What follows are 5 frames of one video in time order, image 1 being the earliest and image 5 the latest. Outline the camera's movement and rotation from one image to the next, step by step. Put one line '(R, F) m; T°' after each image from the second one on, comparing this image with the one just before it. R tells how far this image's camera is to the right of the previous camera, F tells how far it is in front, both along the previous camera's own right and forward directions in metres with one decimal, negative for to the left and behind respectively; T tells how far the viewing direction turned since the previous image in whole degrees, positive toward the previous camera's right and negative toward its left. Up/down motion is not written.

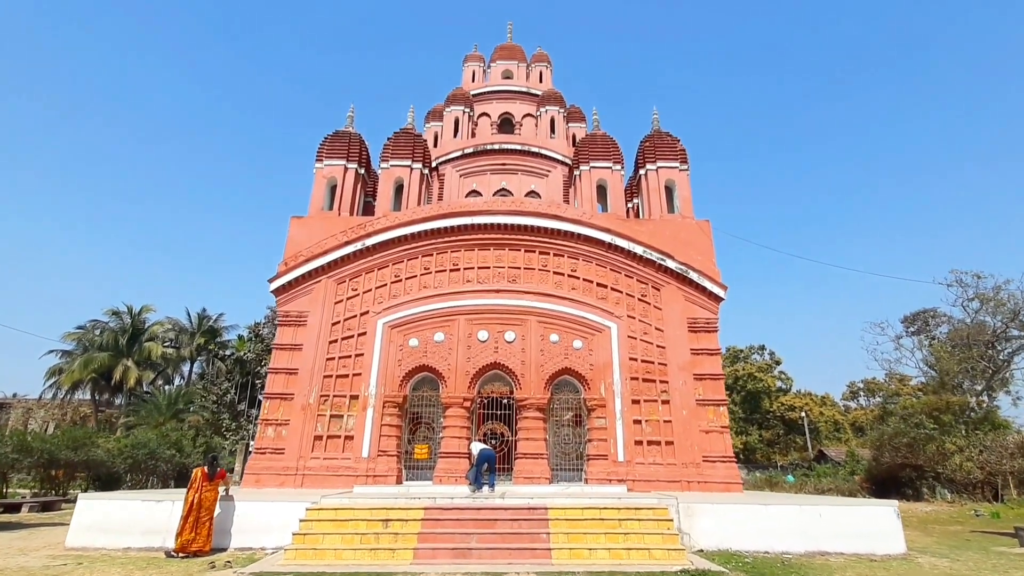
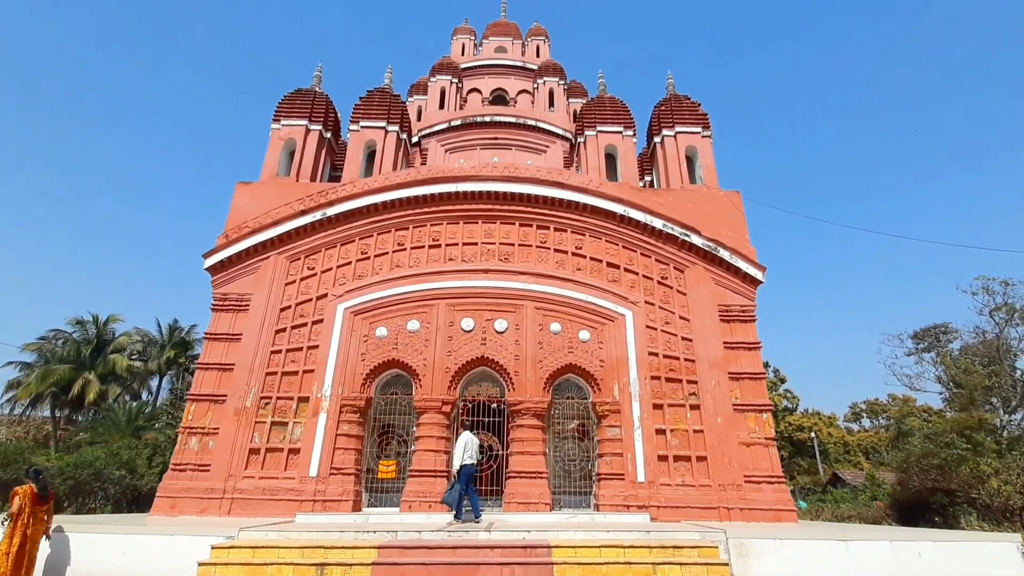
(0.0, +2.1) m; +1°
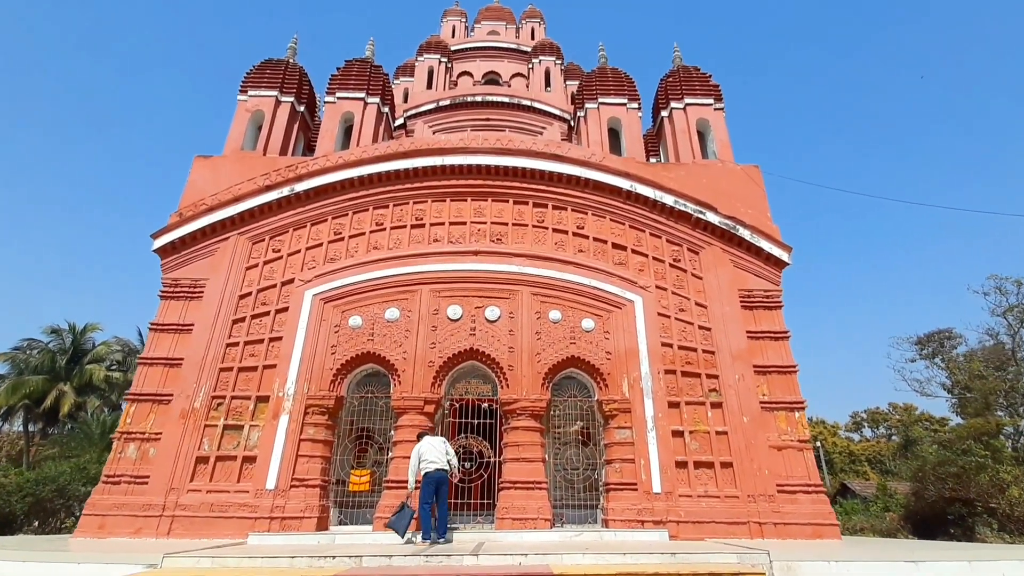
(0.0, +1.1) m; +1°
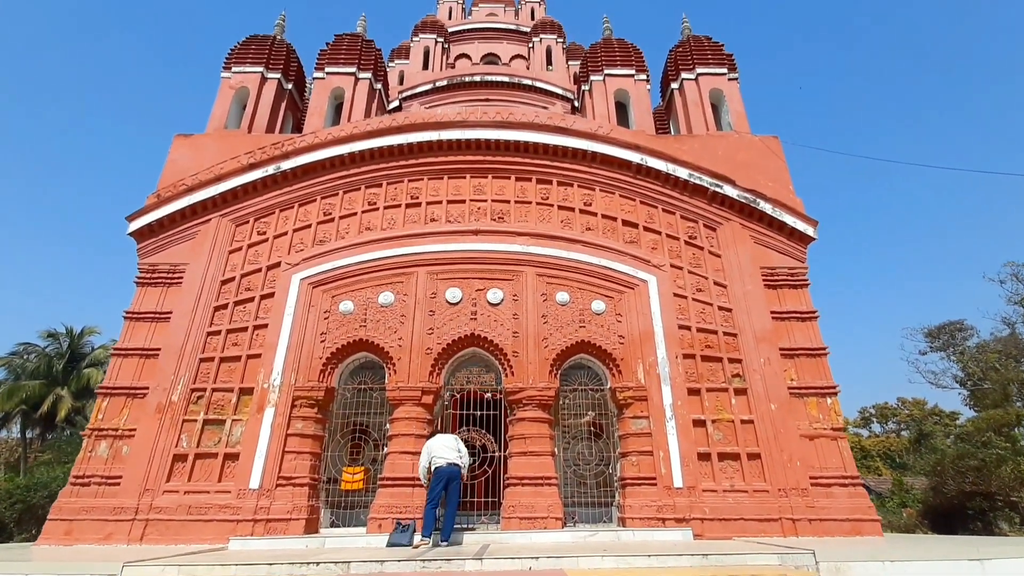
(0.0, +0.6) m; 0°
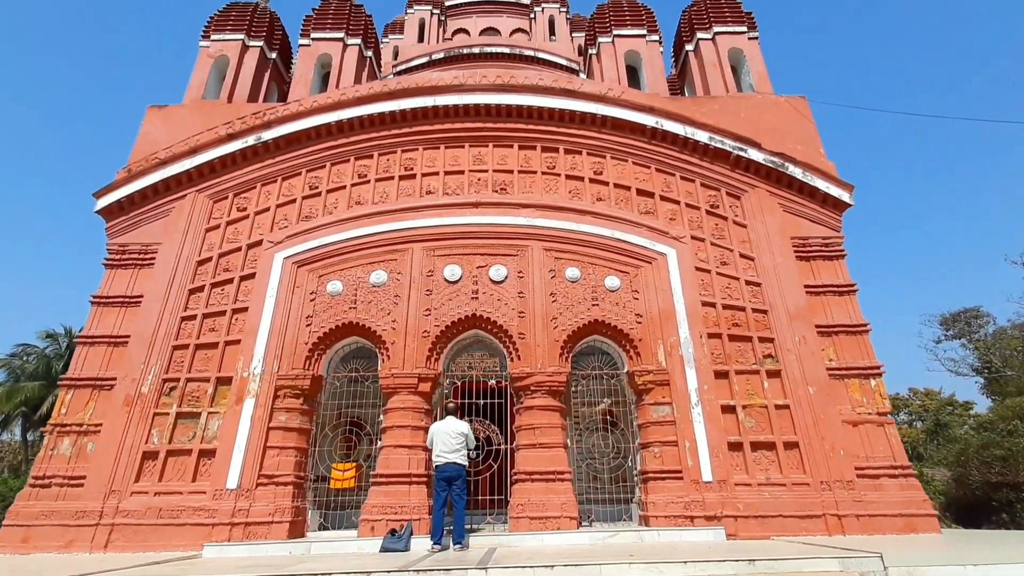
(0.0, +0.7) m; 0°
